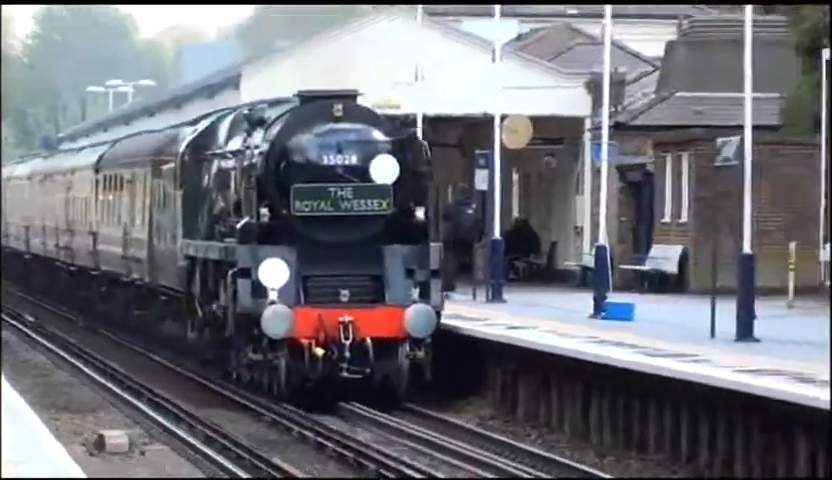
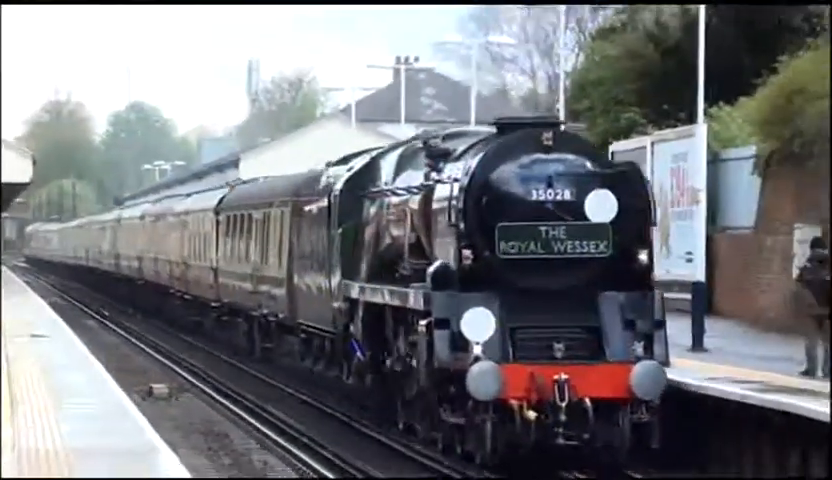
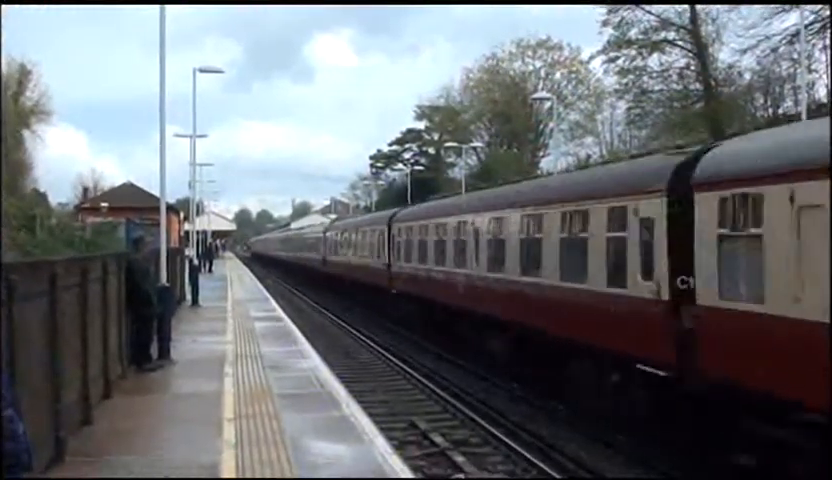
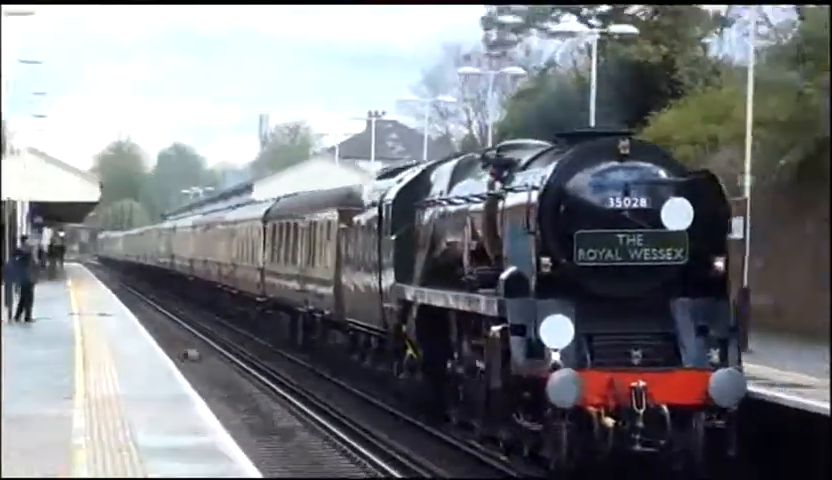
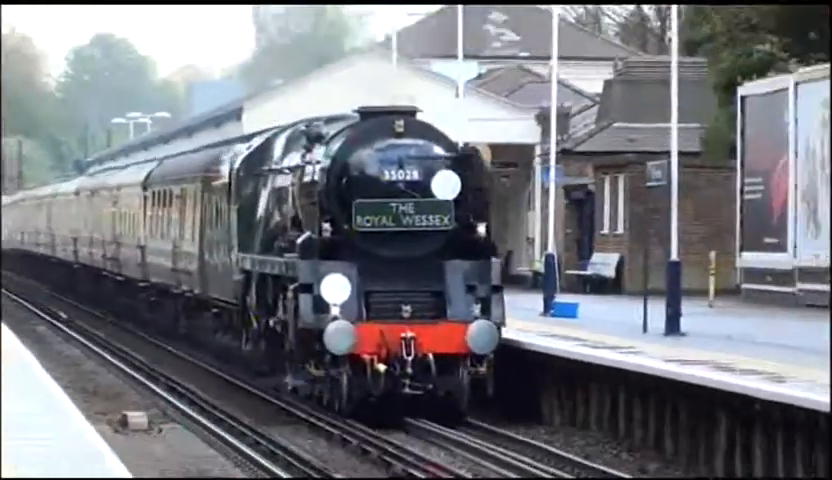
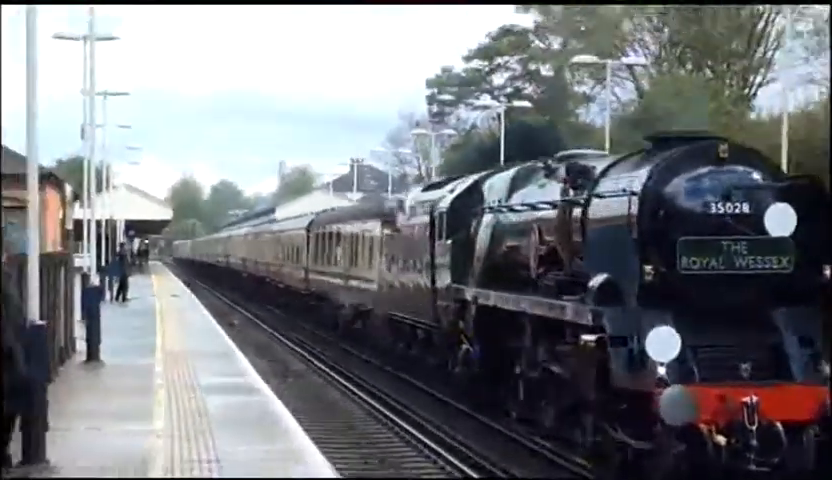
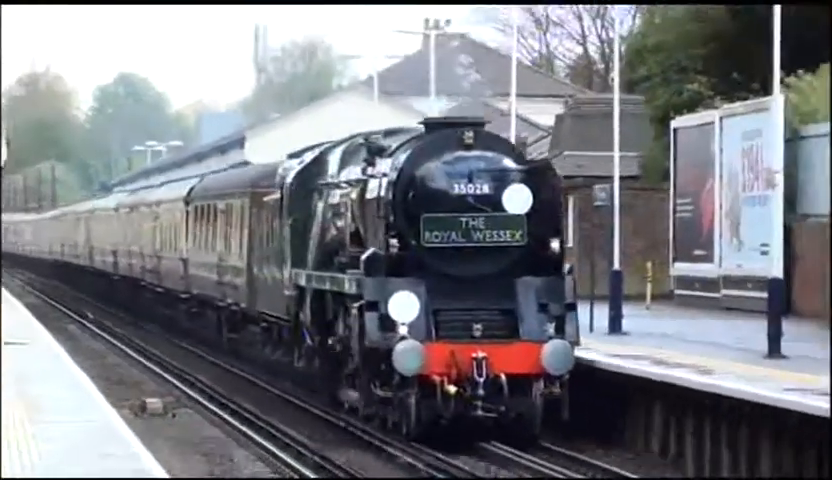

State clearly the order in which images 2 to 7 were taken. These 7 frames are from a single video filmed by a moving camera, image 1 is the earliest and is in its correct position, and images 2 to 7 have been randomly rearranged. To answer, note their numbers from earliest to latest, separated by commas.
5, 7, 2, 4, 6, 3
